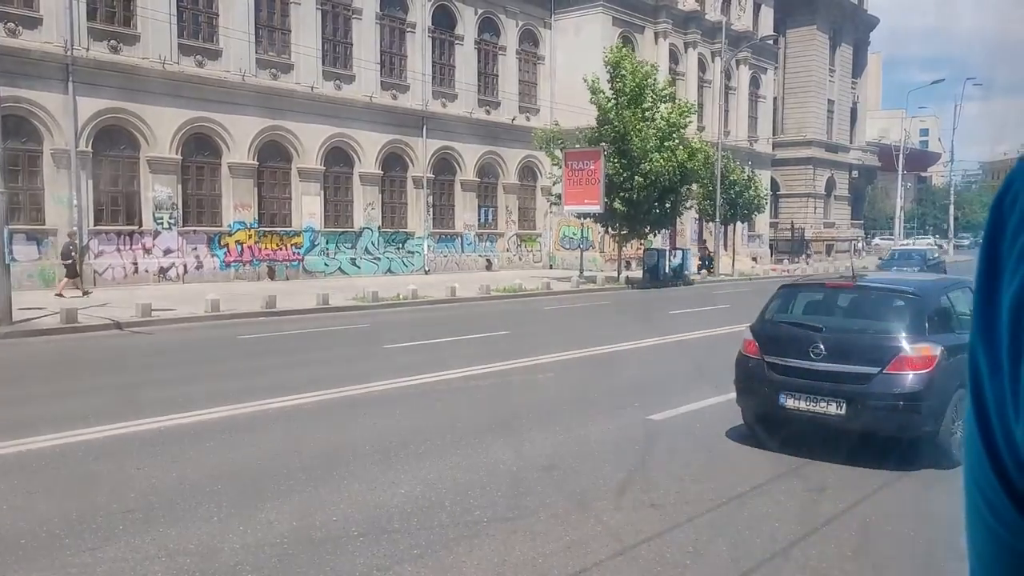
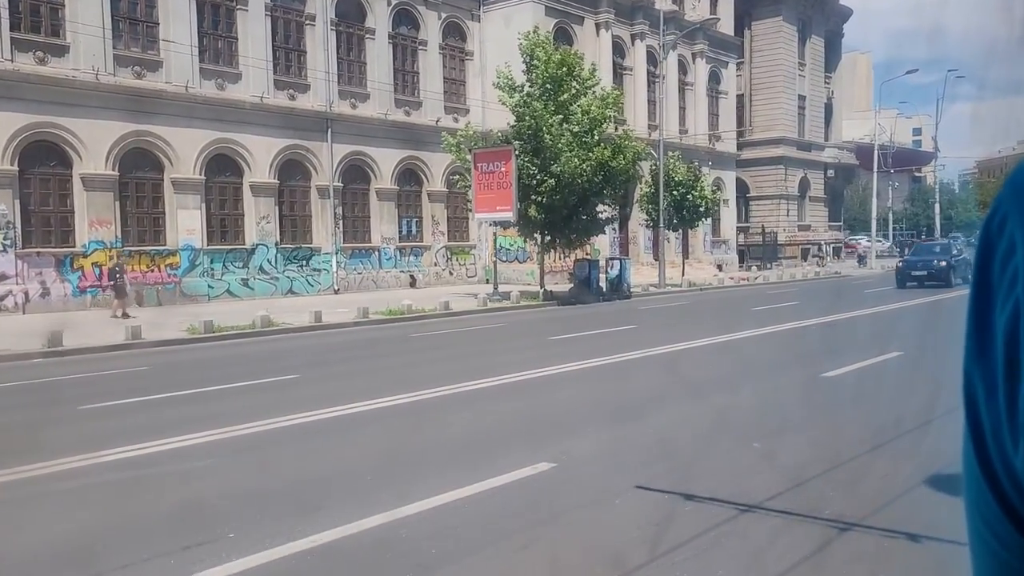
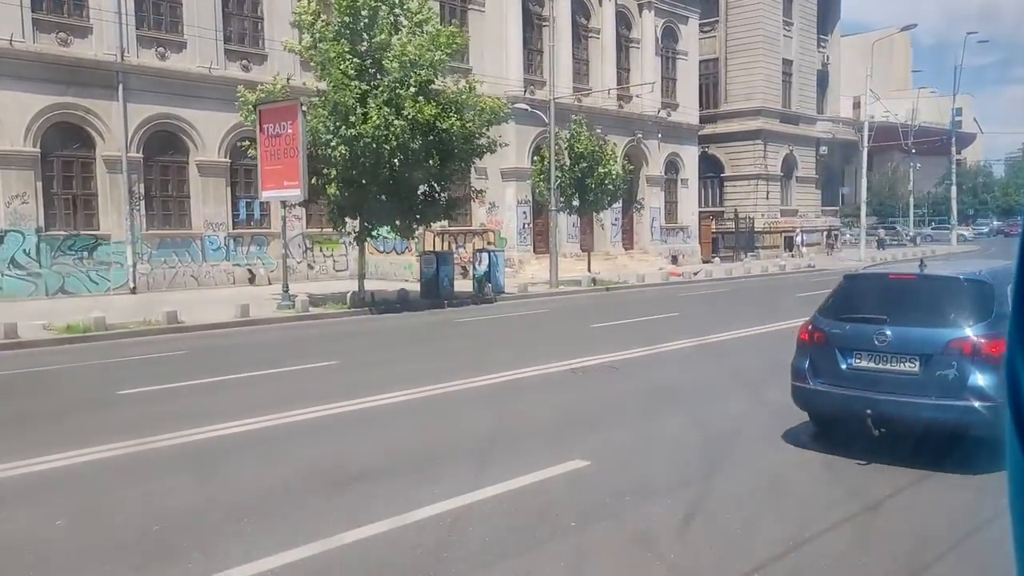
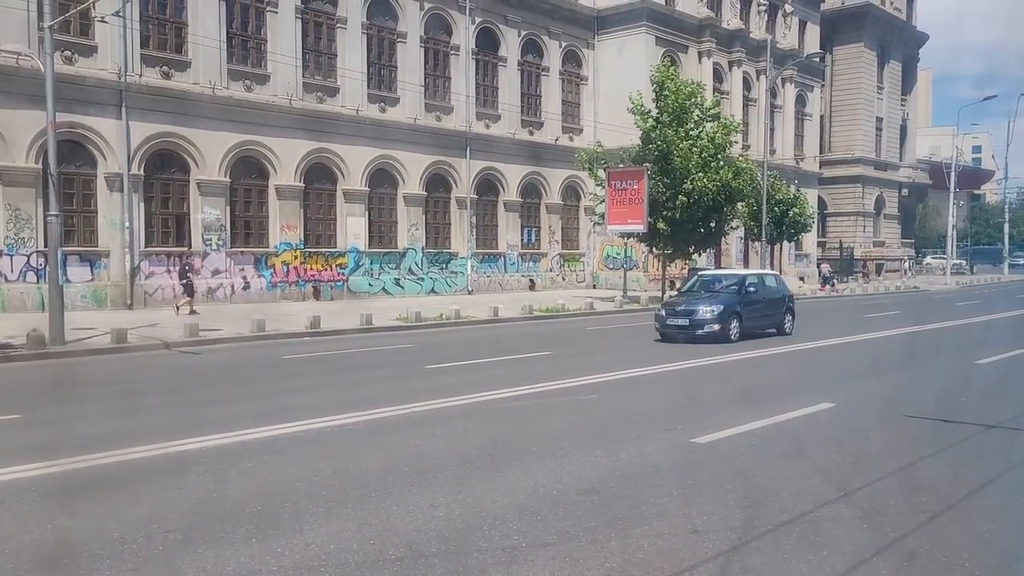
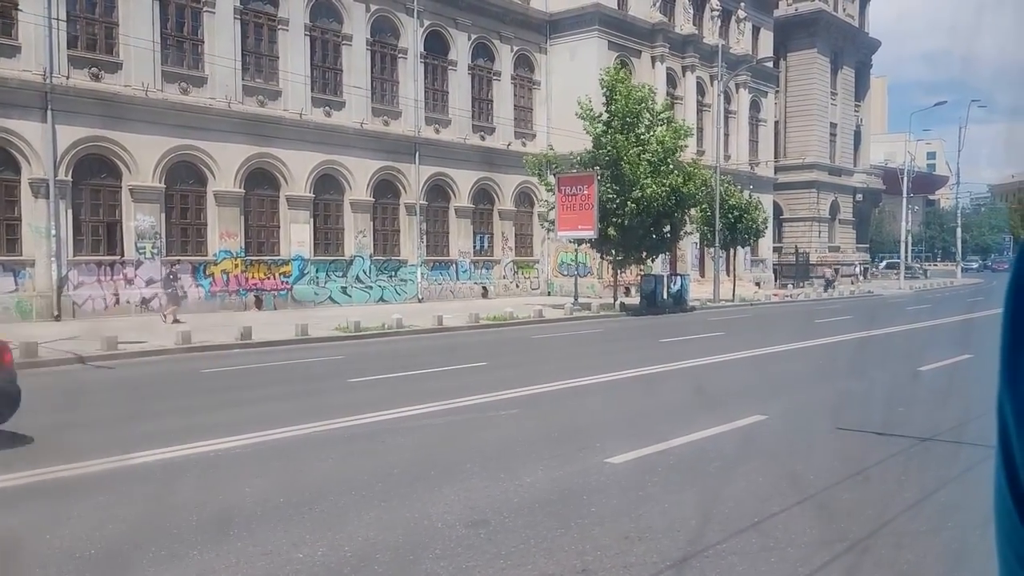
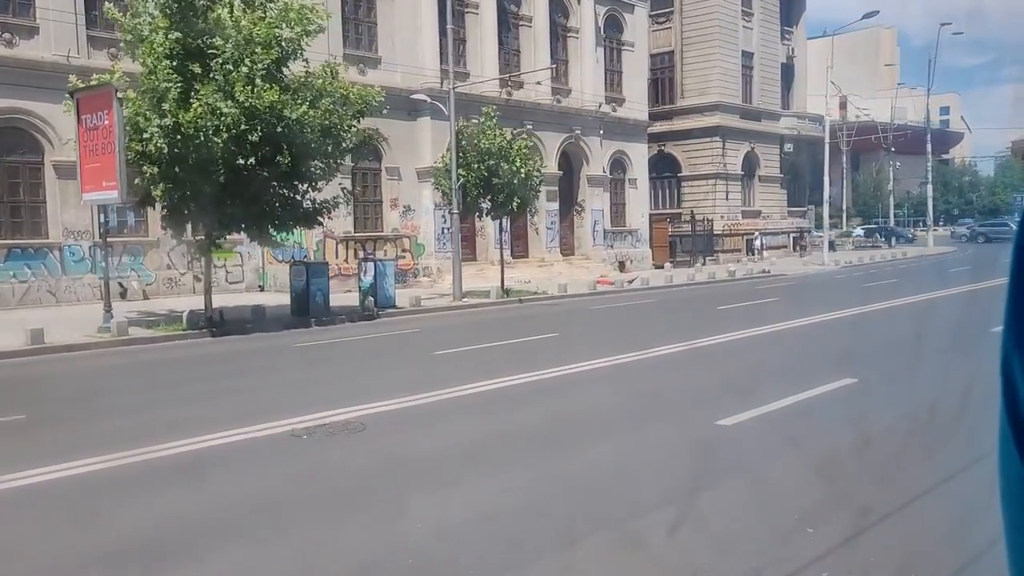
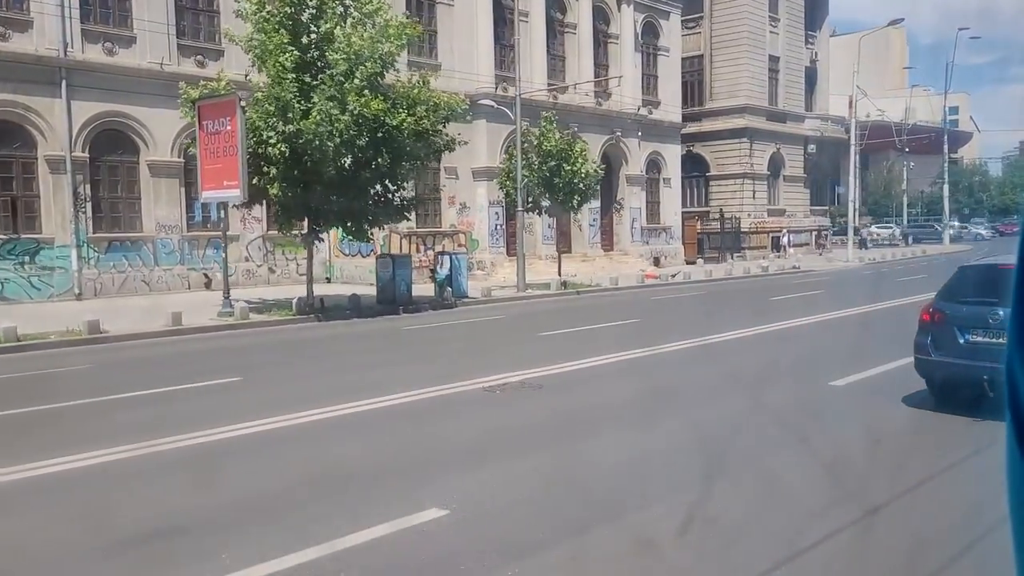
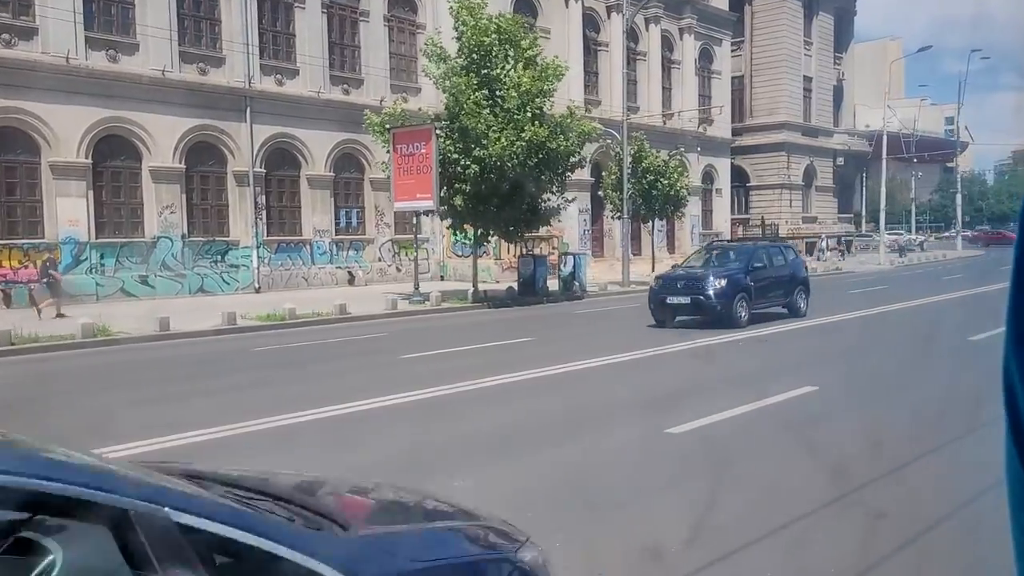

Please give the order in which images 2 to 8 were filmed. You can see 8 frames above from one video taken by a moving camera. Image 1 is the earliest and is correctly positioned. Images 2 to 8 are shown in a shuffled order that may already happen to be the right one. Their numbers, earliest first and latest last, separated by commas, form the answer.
4, 5, 2, 8, 3, 7, 6
